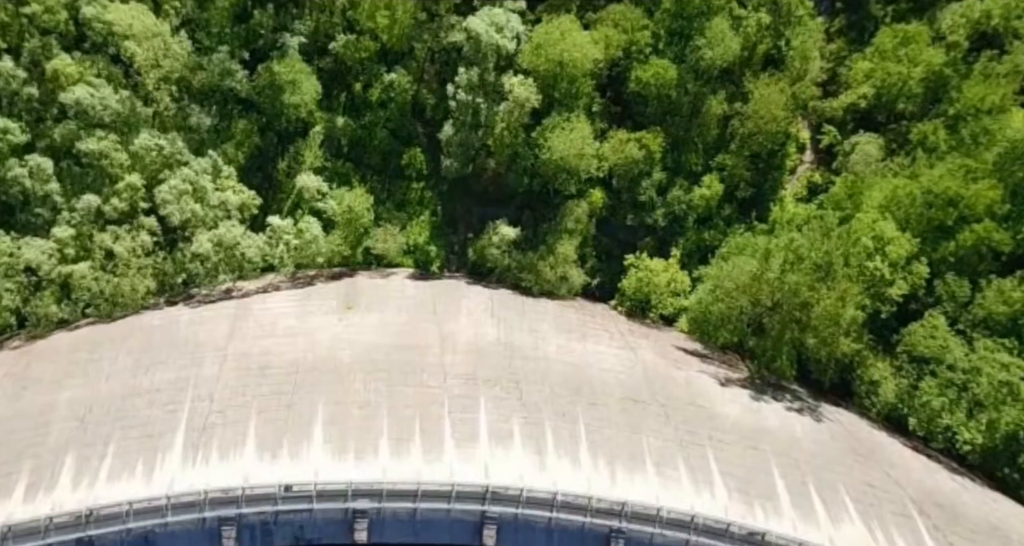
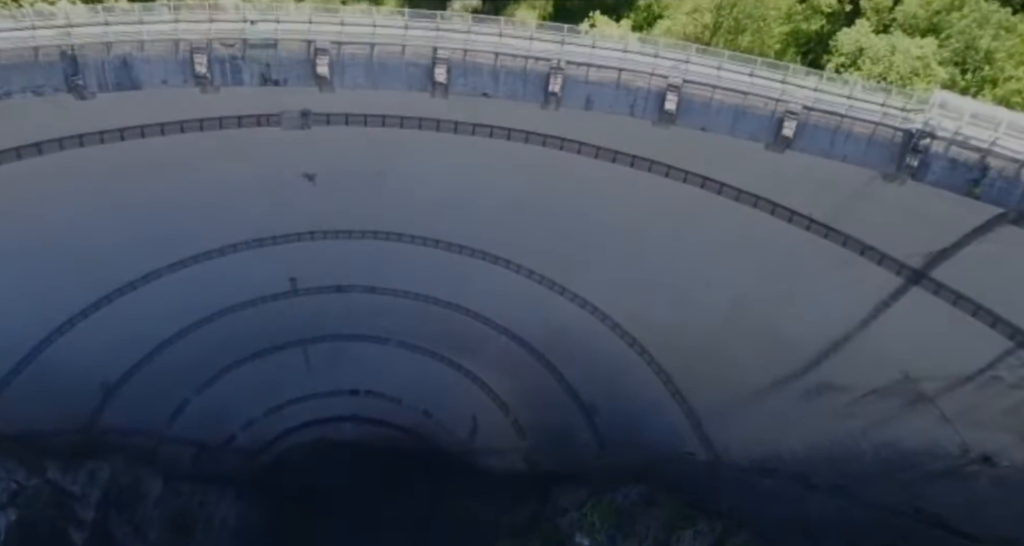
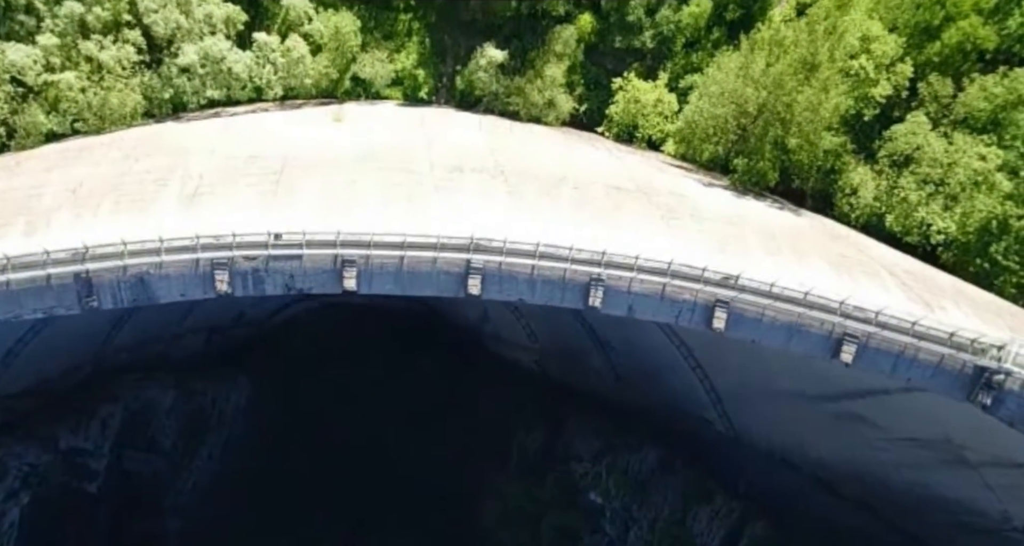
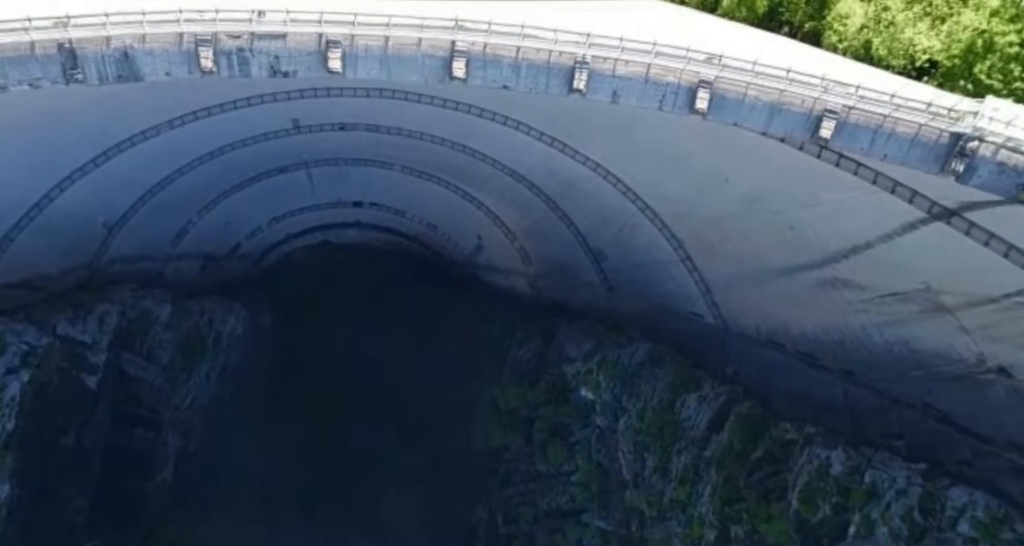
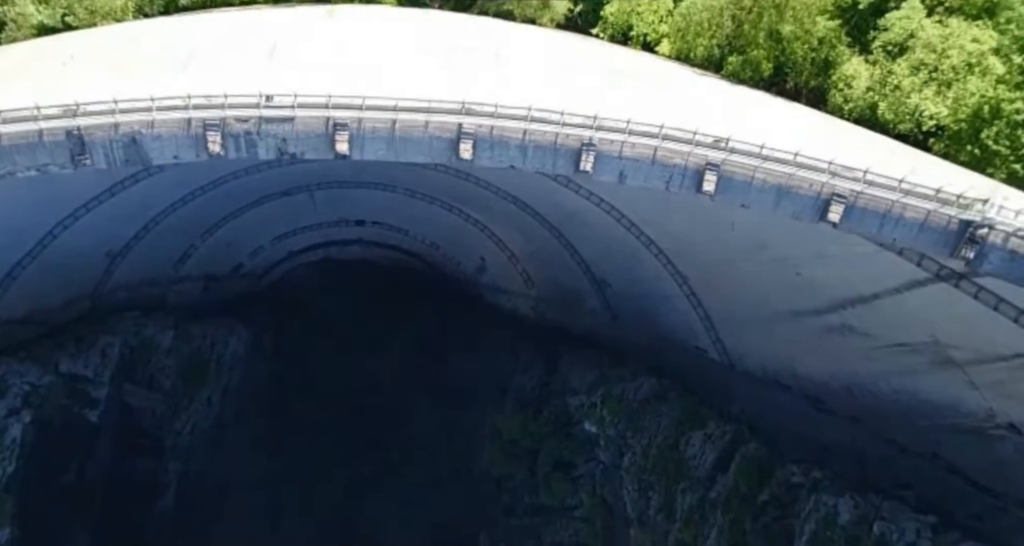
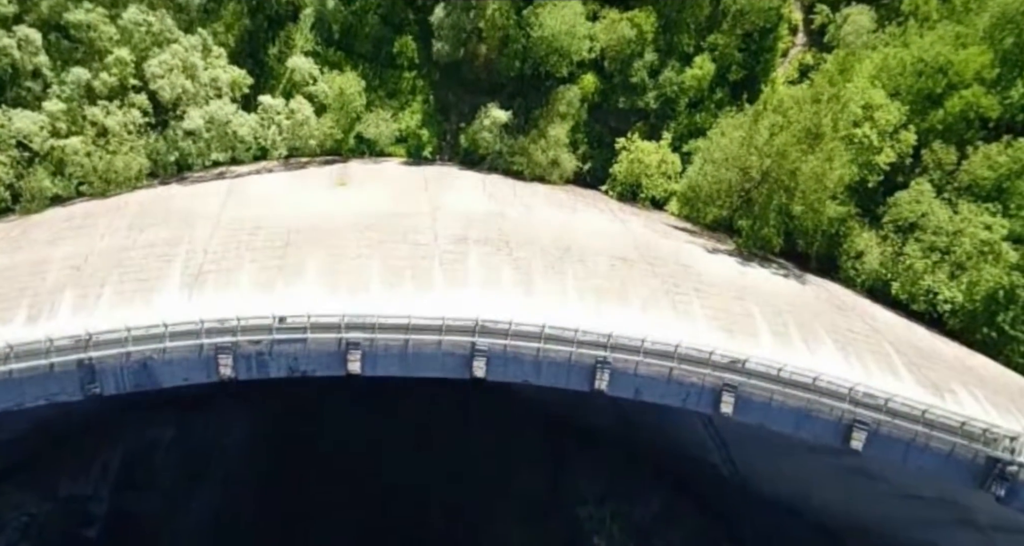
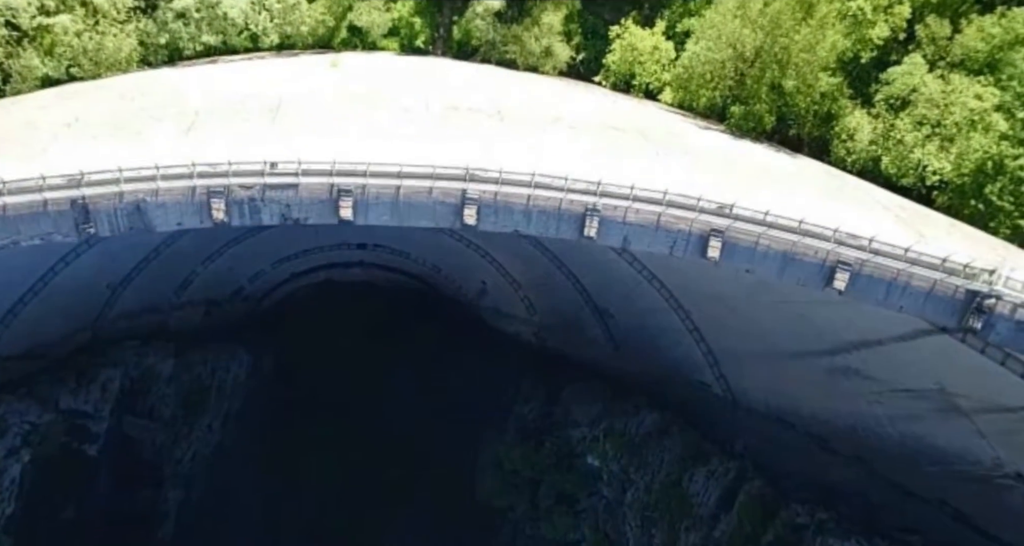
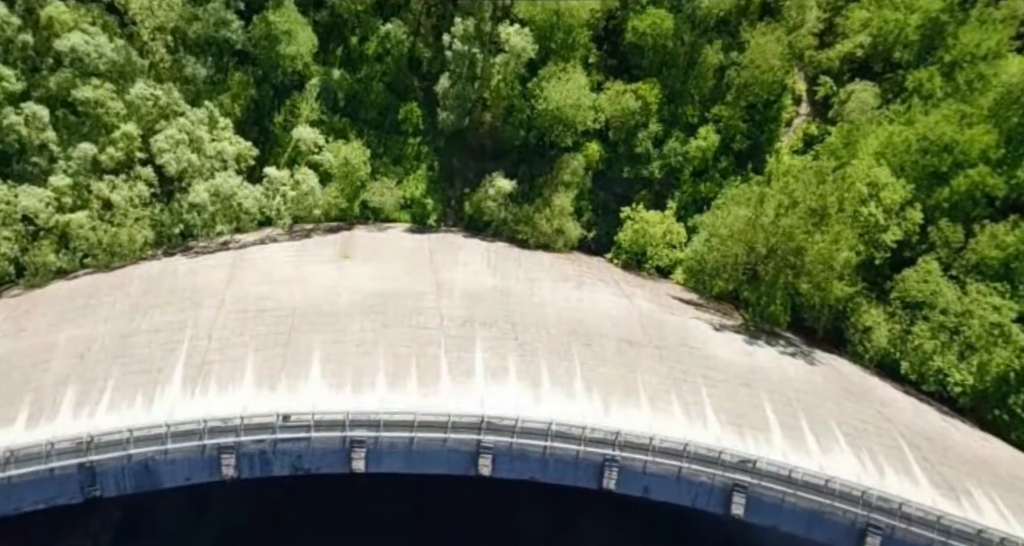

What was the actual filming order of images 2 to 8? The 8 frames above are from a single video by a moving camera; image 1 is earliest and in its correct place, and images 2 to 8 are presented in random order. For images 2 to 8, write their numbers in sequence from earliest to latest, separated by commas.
8, 6, 3, 7, 5, 4, 2
